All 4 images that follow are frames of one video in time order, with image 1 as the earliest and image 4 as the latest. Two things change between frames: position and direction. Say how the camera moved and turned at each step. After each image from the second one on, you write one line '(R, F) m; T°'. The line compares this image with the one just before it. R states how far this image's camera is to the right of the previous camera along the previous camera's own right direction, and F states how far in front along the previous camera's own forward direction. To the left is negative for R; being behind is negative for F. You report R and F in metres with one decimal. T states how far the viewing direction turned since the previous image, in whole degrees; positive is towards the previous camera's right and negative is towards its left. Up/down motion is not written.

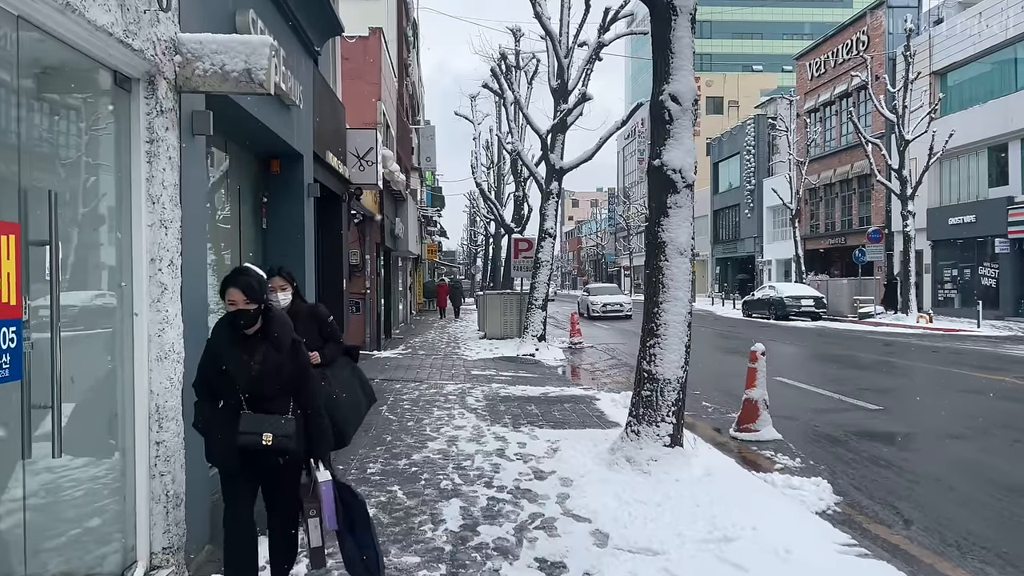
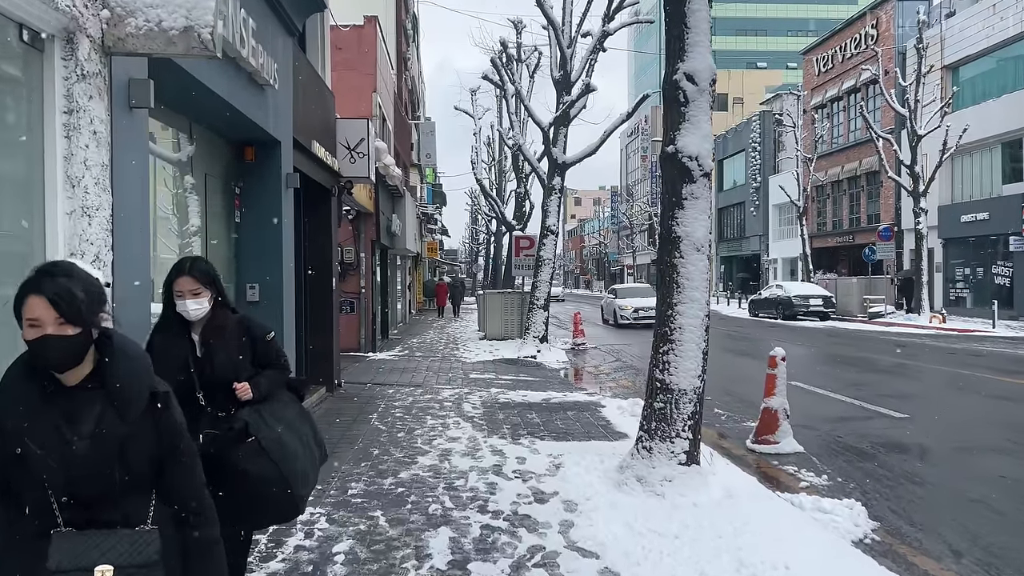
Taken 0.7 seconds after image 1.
(0.0, +0.6) m; 0°
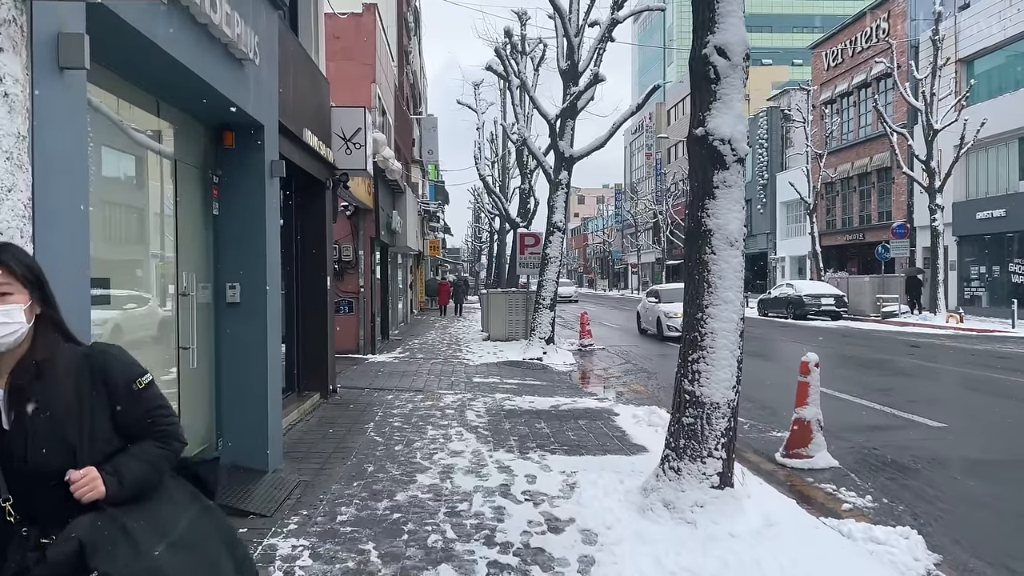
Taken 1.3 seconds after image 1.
(0.0, +0.6) m; 0°
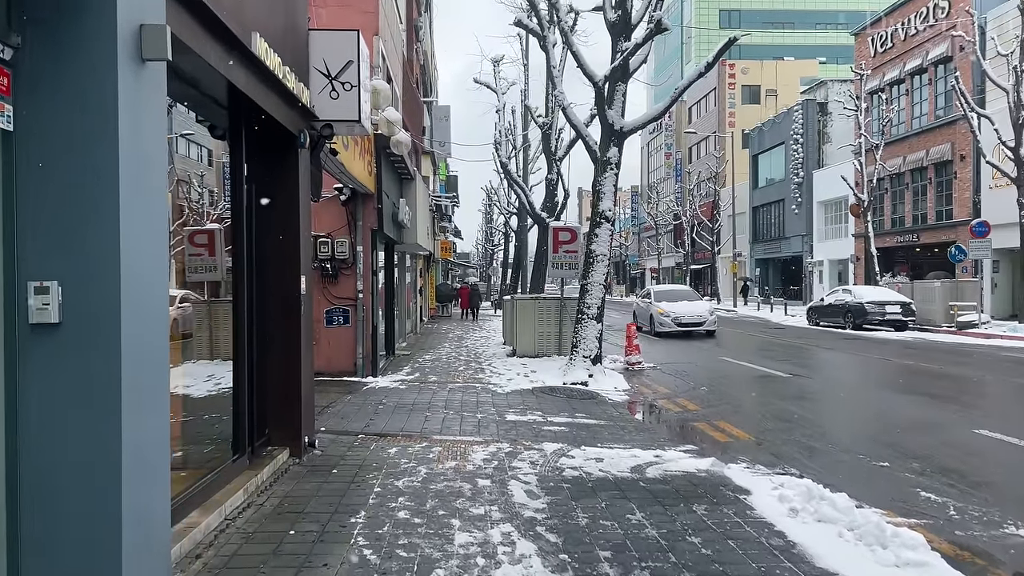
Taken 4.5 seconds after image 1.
(-0.5, +3.1) m; -1°
